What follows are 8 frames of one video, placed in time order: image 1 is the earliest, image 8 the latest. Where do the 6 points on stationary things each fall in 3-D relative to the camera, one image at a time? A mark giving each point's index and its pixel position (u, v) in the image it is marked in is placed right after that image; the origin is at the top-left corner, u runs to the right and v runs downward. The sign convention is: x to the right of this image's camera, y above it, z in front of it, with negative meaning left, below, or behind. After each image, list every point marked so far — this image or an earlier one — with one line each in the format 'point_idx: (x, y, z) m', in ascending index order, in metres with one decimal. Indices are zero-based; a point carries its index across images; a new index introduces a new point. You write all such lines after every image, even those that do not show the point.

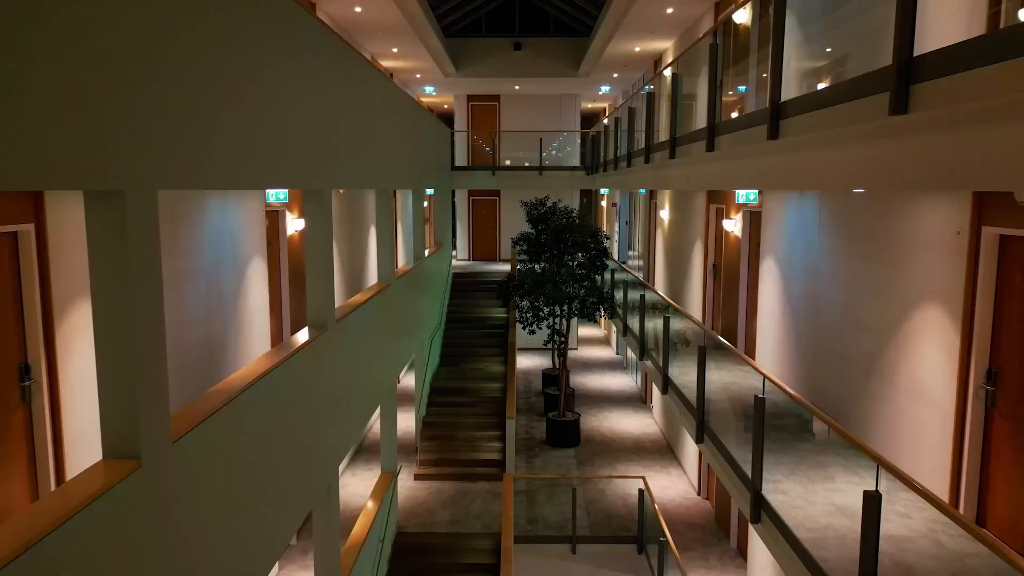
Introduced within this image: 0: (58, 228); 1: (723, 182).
0: (-2.8, +0.4, +4.3) m
1: (+2.0, +1.0, +6.2) m
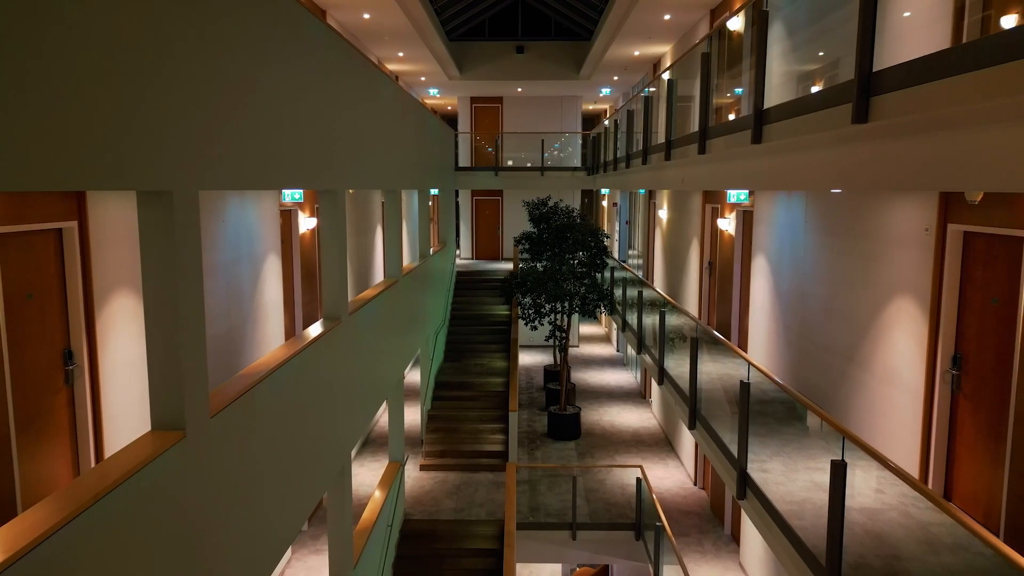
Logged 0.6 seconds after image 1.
0: (-2.7, +0.4, +4.6) m
1: (+2.0, +1.0, +6.5) m
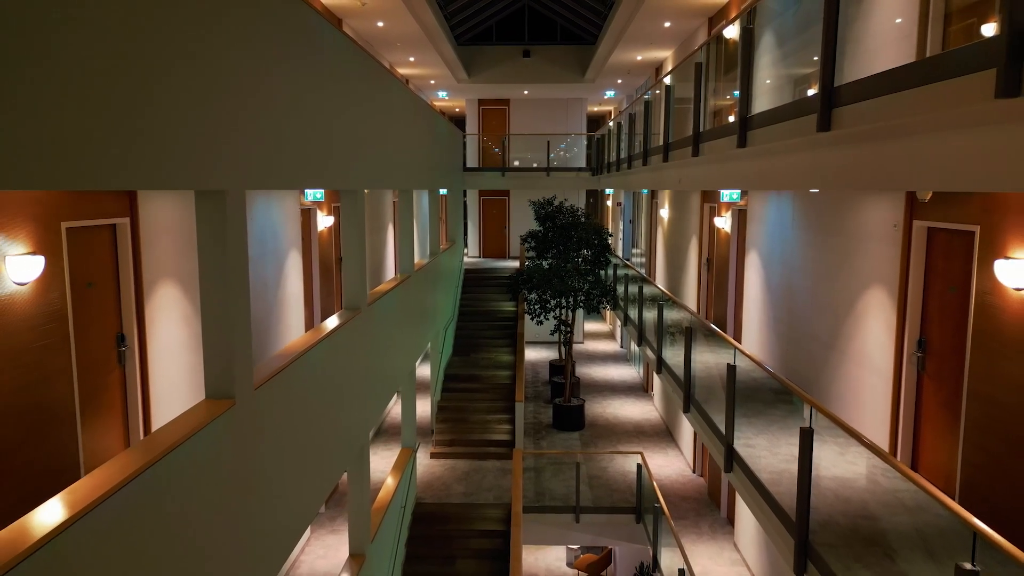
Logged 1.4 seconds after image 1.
0: (-2.7, +0.5, +5.1) m
1: (+2.1, +1.1, +7.0) m
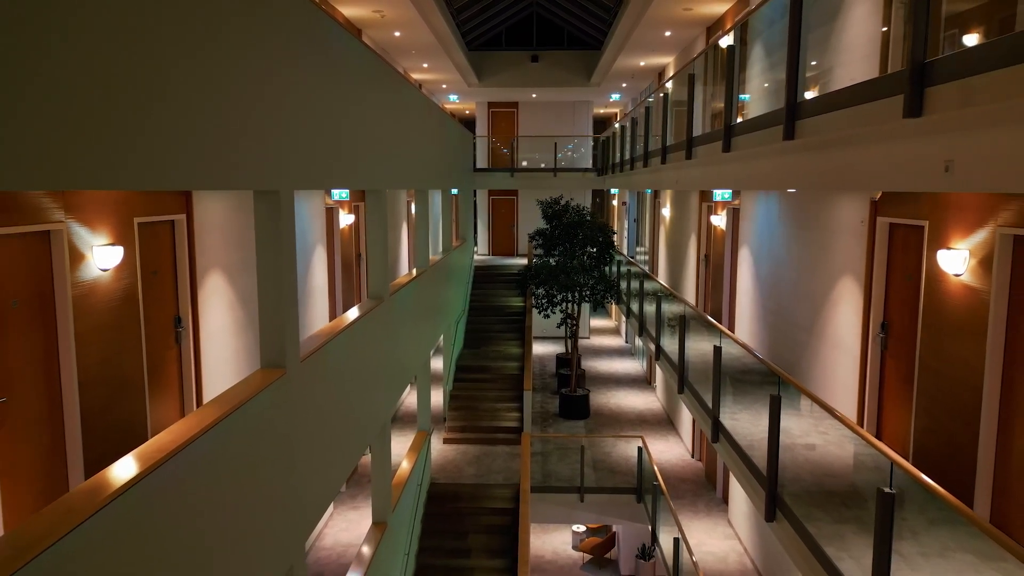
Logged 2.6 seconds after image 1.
0: (-2.6, +0.6, +5.8) m
1: (+2.2, +1.2, +7.6) m
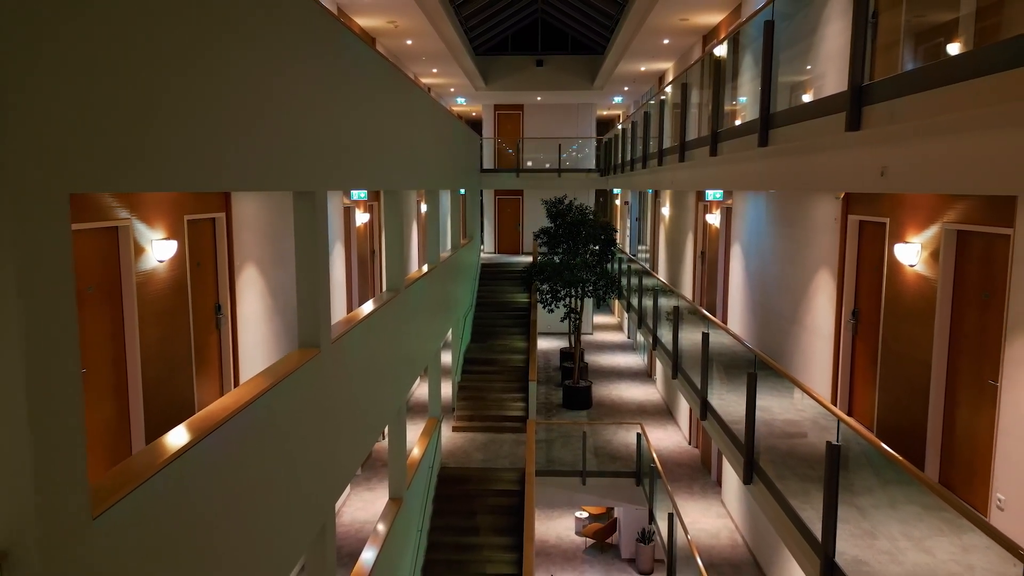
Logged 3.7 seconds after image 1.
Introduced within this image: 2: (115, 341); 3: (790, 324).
0: (-2.5, +0.7, +6.4) m
1: (+2.2, +1.3, +8.2) m
2: (-2.7, -0.4, +4.7) m
3: (+2.9, -0.4, +7.2) m
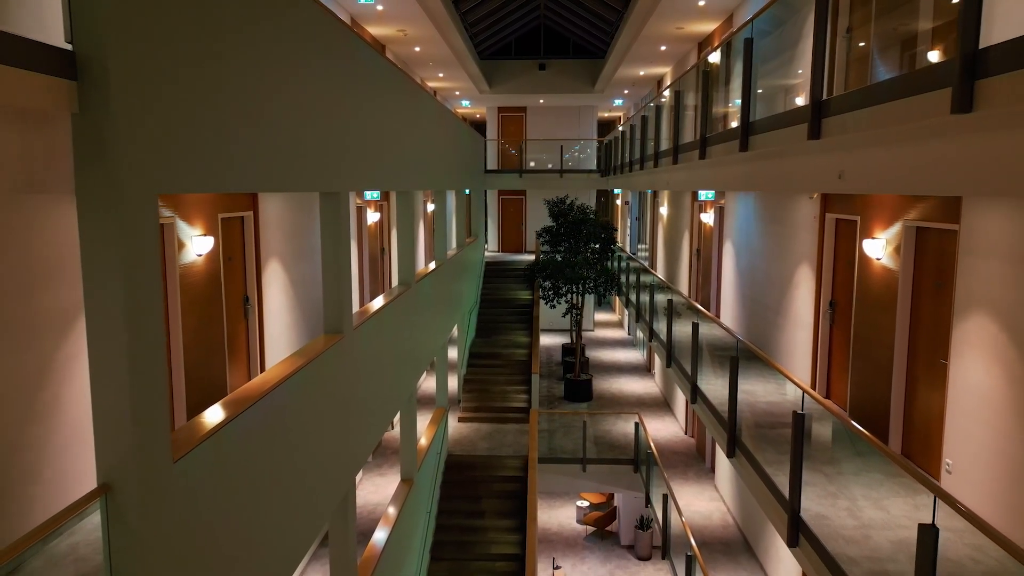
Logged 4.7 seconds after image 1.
0: (-2.5, +0.7, +6.9) m
1: (+2.3, +1.3, +8.7) m
2: (-2.7, -0.3, +5.2) m
3: (+2.9, -0.3, +7.7) m
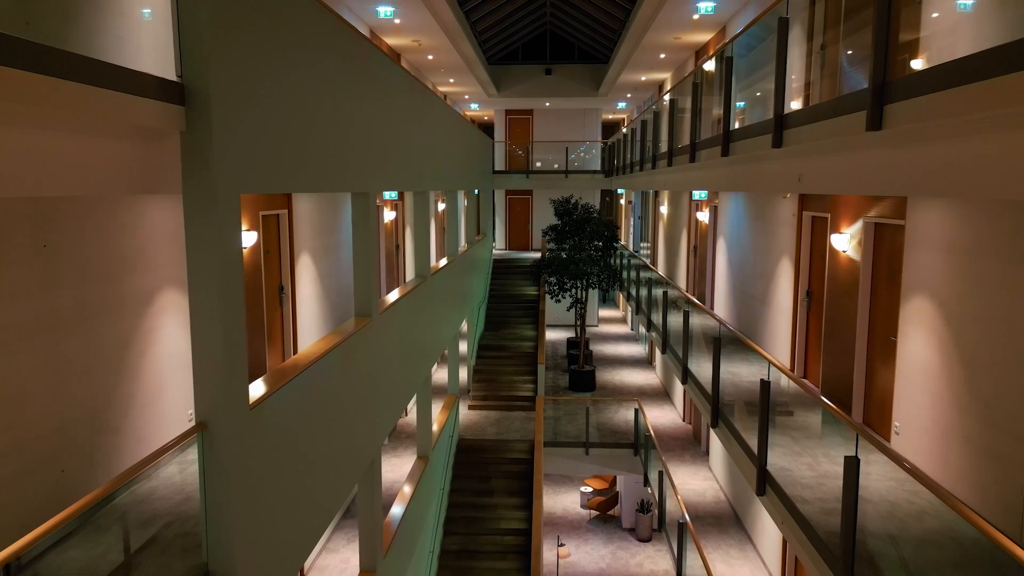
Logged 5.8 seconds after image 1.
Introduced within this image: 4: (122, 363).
0: (-2.4, +0.8, +7.7) m
1: (+2.4, +1.4, +9.4) m
2: (-2.6, -0.2, +6.0) m
3: (+3.0, -0.2, +8.4) m
4: (-2.6, -0.5, +4.6) m
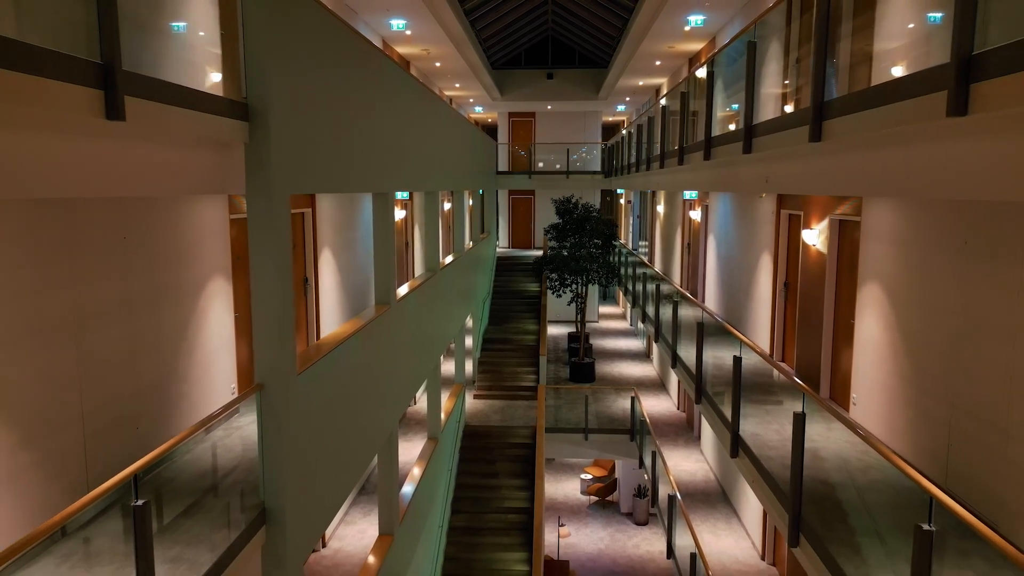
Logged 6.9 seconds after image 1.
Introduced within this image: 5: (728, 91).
0: (-2.4, +0.9, +8.4) m
1: (+2.4, +1.5, +10.1) m
2: (-2.6, -0.1, +6.7) m
3: (+3.1, -0.1, +9.1) m
4: (-2.6, -0.4, +5.4) m
5: (+2.2, +2.0, +7.1) m
